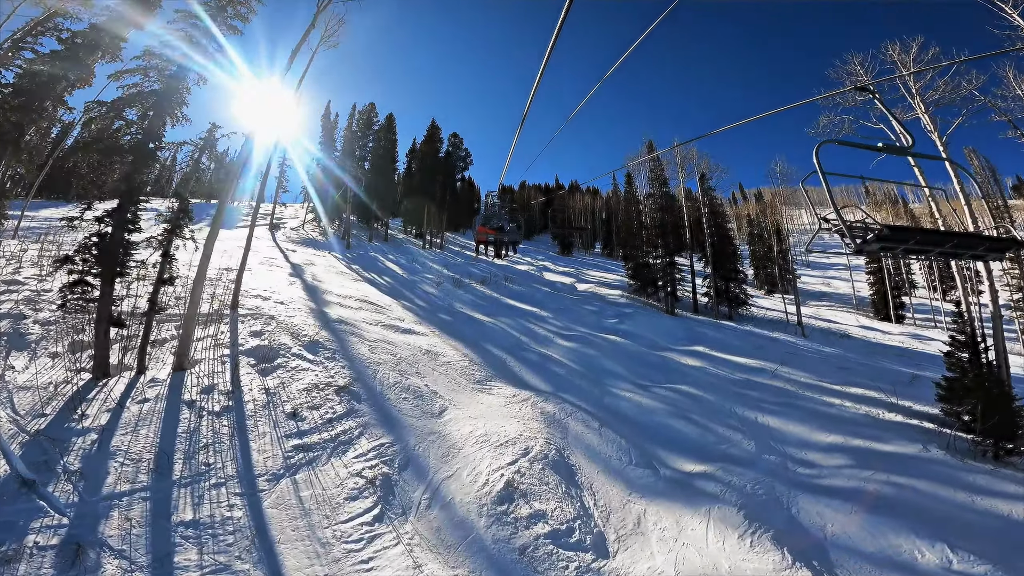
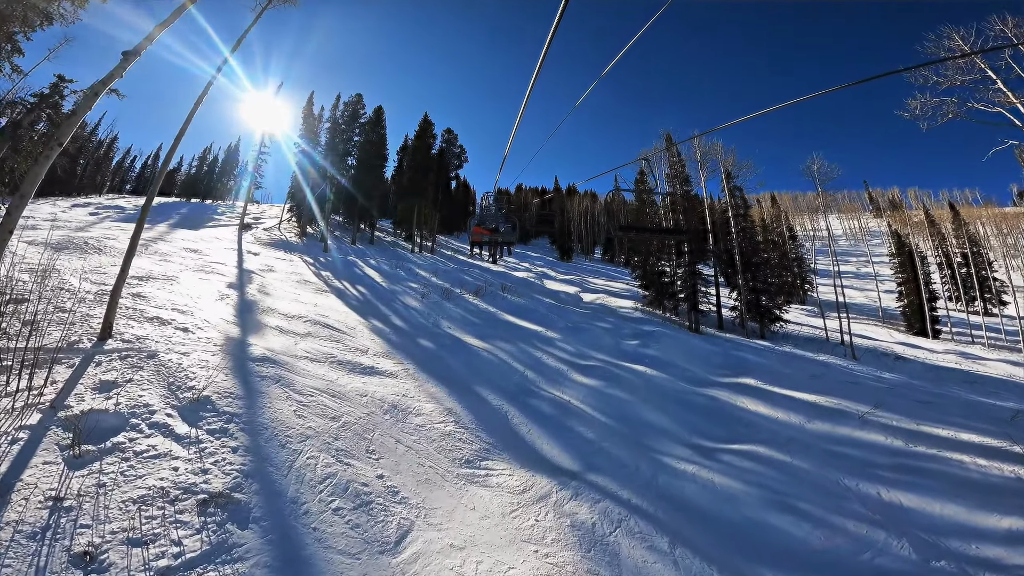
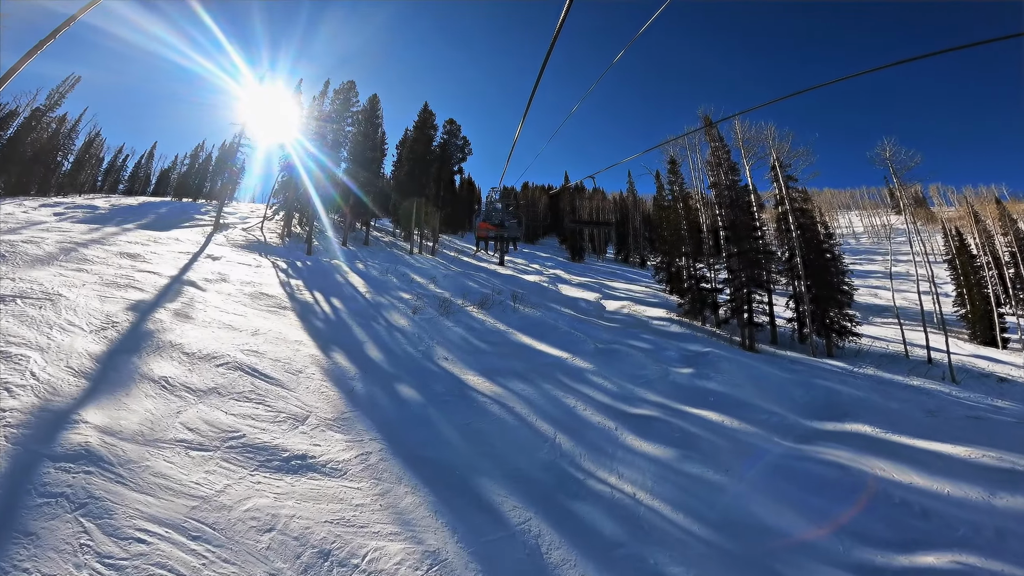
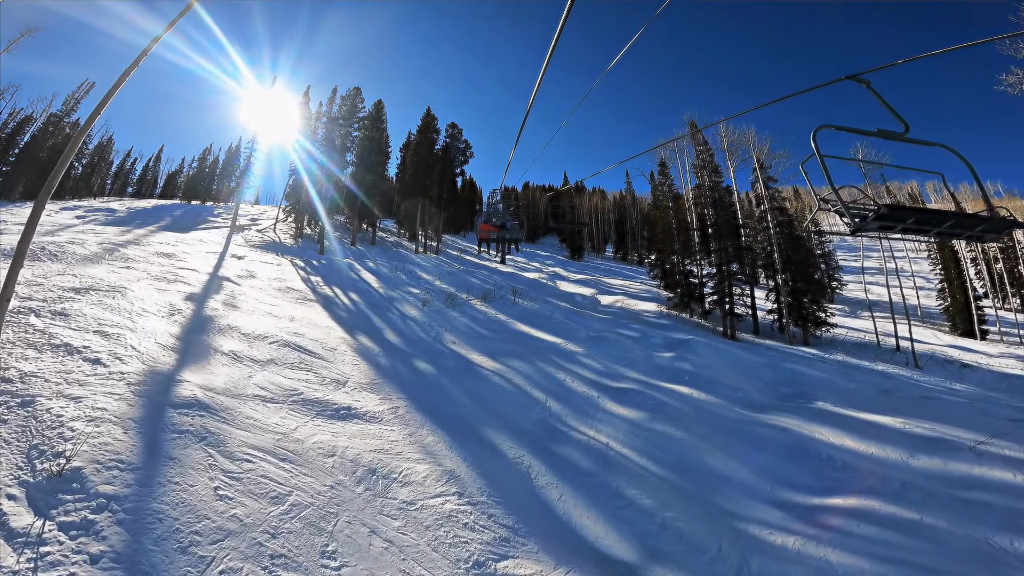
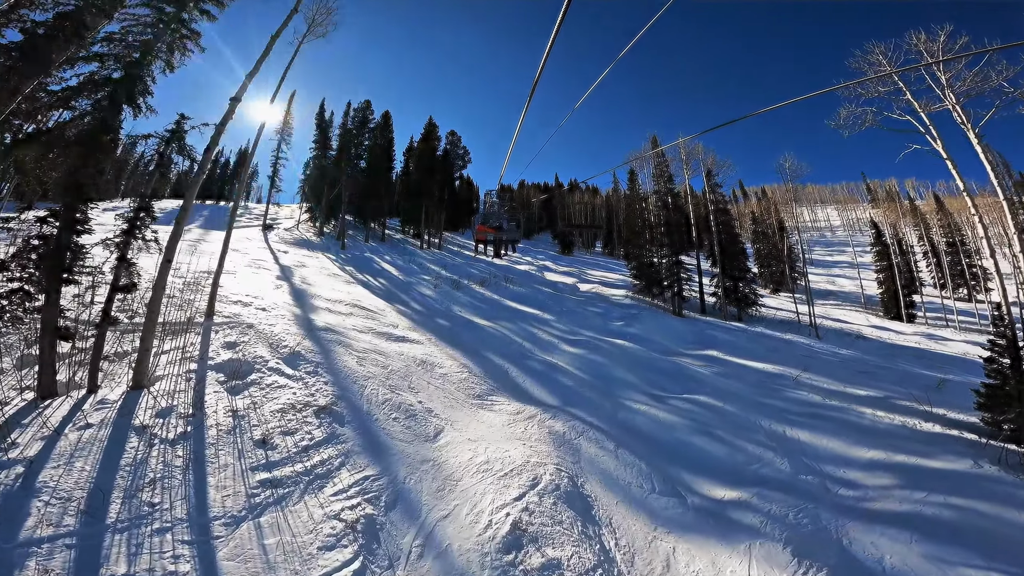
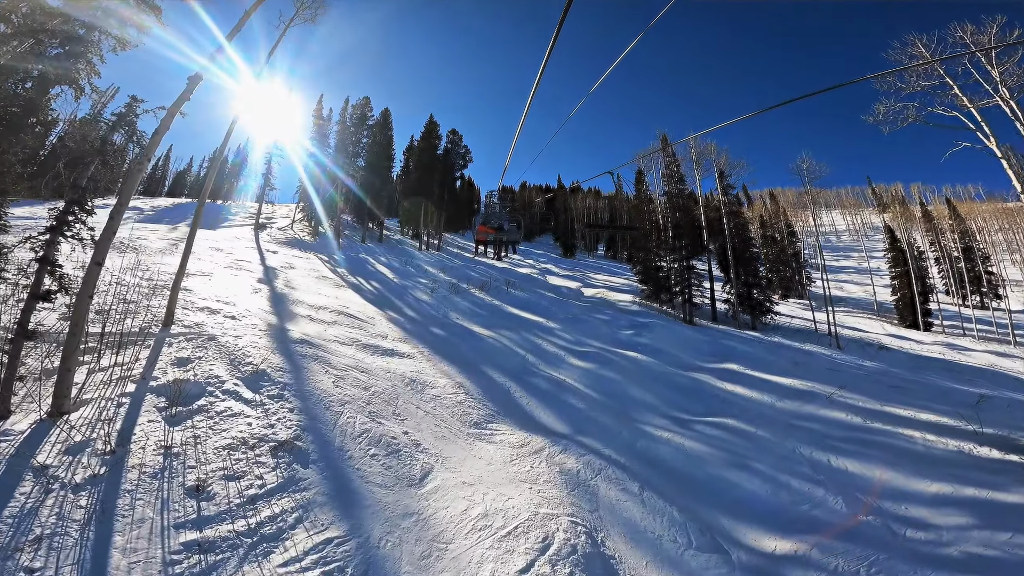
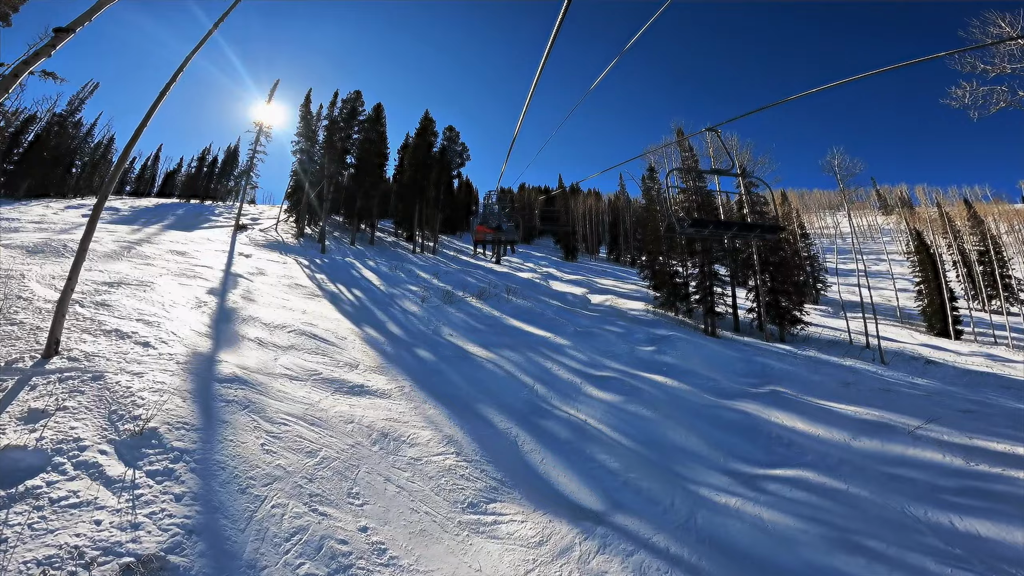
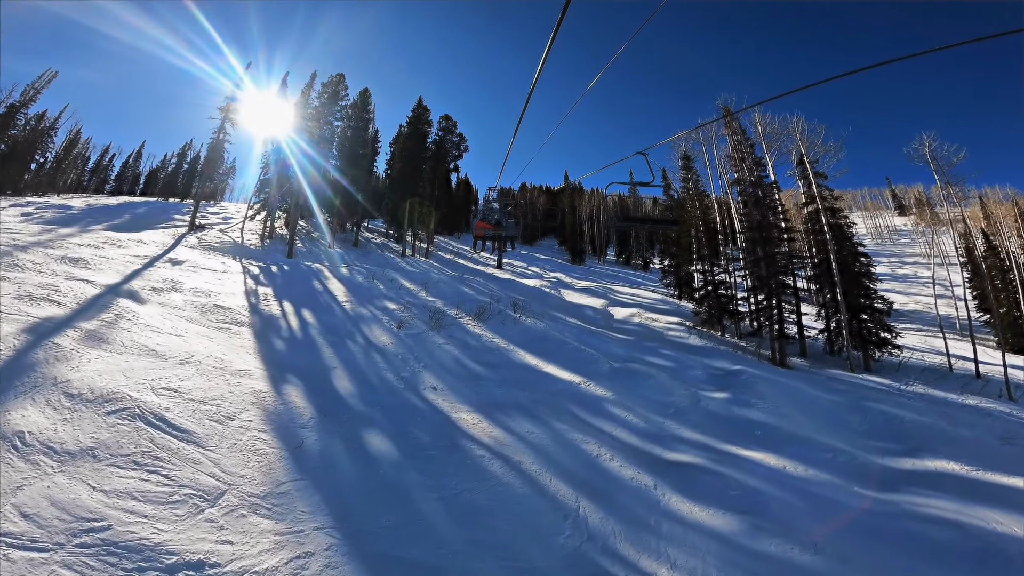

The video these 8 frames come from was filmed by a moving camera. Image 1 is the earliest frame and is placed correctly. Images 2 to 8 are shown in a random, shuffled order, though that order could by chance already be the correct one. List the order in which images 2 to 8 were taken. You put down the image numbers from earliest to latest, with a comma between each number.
5, 6, 2, 7, 4, 3, 8
